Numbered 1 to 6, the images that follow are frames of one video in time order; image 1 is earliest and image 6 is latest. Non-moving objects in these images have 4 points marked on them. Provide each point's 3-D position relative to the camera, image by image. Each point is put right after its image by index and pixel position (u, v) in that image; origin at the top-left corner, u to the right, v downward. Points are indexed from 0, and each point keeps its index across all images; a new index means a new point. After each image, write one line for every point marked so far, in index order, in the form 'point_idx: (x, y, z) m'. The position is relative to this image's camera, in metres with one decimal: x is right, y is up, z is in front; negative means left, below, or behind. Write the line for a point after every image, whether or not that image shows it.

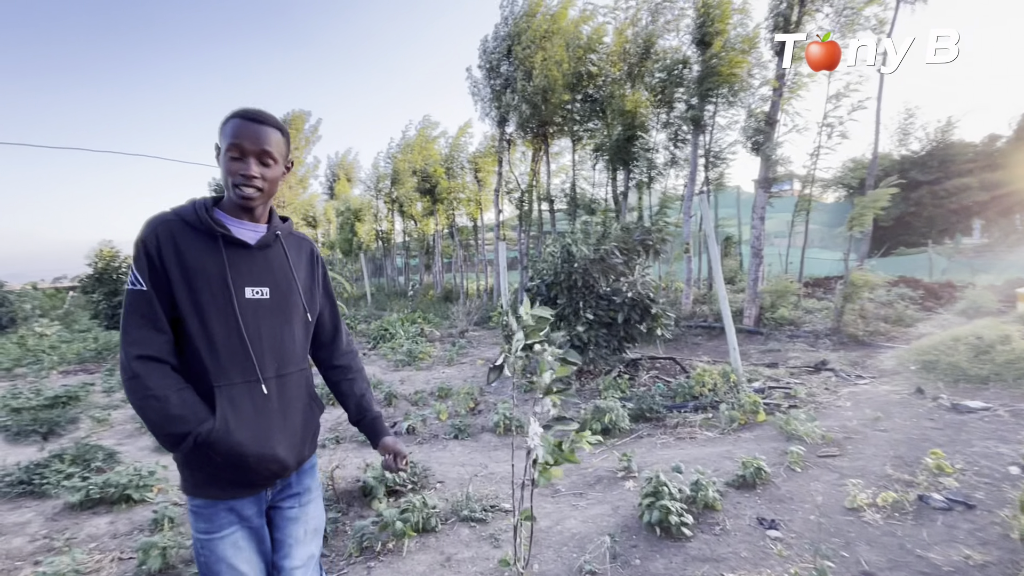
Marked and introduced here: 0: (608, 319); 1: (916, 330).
0: (+1.0, -0.3, +5.1) m
1: (+5.2, -0.5, +6.2) m
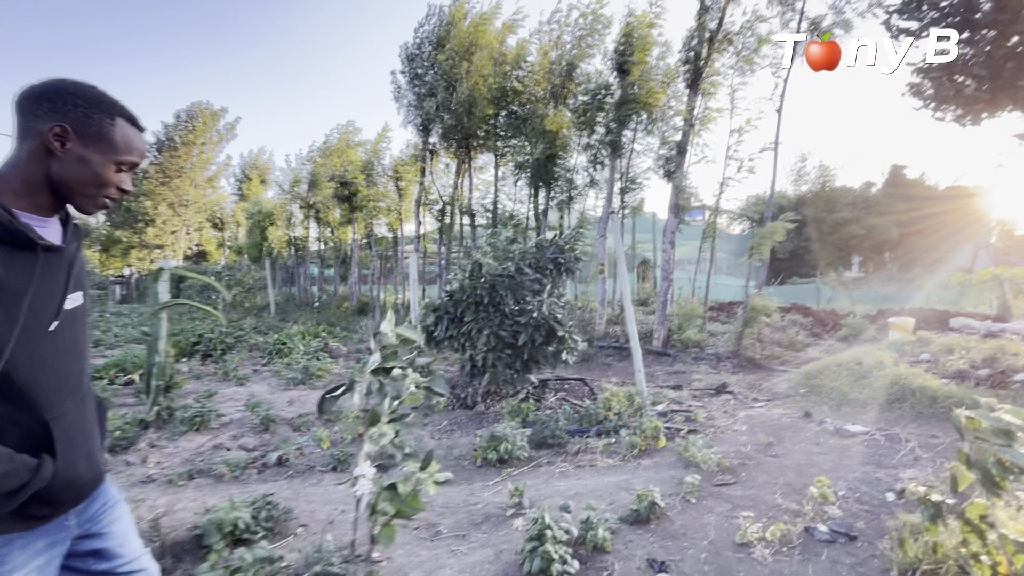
0: (0.0, -0.5, +4.9) m
1: (+4.0, -0.9, +6.5) m
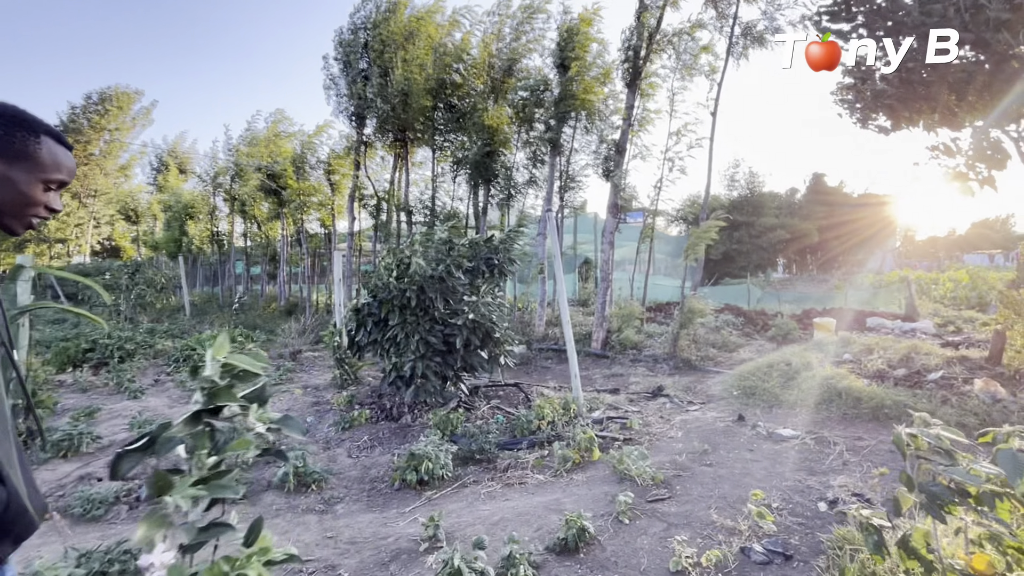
0: (-0.7, -0.5, +4.5) m
1: (+3.1, -0.9, +6.6) m
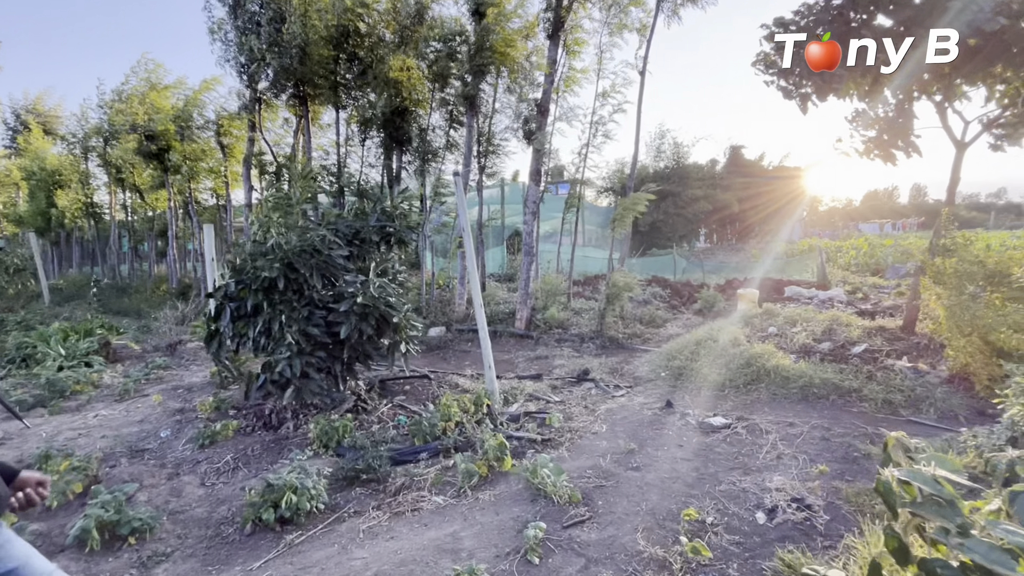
0: (-1.4, -0.4, +3.8) m
1: (+2.0, -0.6, +6.3) m
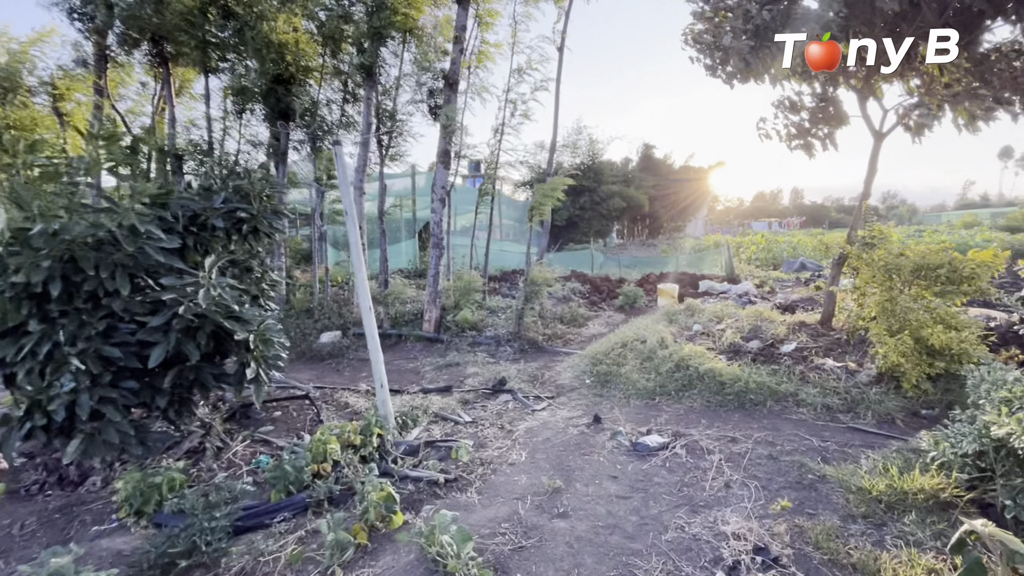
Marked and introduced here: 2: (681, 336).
0: (-2.1, -0.4, +2.7) m
1: (+0.9, -0.5, +5.8) m
2: (+1.7, -0.5, +4.9) m
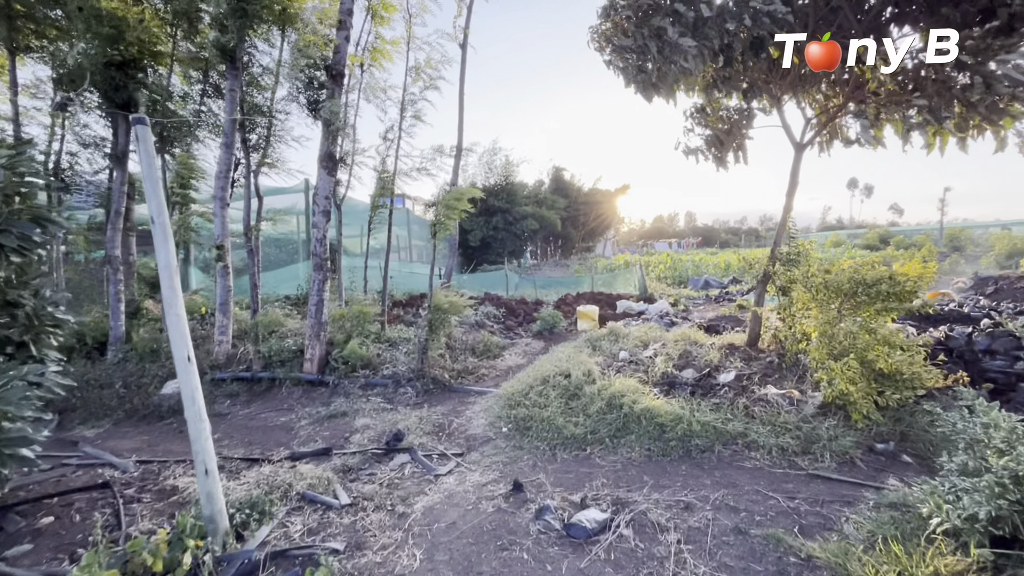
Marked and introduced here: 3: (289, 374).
0: (-2.5, -0.6, +1.5) m
1: (-0.1, -0.8, +5.1) m
2: (+0.9, -0.7, +4.3) m
3: (-2.2, -0.9, +4.8) m
